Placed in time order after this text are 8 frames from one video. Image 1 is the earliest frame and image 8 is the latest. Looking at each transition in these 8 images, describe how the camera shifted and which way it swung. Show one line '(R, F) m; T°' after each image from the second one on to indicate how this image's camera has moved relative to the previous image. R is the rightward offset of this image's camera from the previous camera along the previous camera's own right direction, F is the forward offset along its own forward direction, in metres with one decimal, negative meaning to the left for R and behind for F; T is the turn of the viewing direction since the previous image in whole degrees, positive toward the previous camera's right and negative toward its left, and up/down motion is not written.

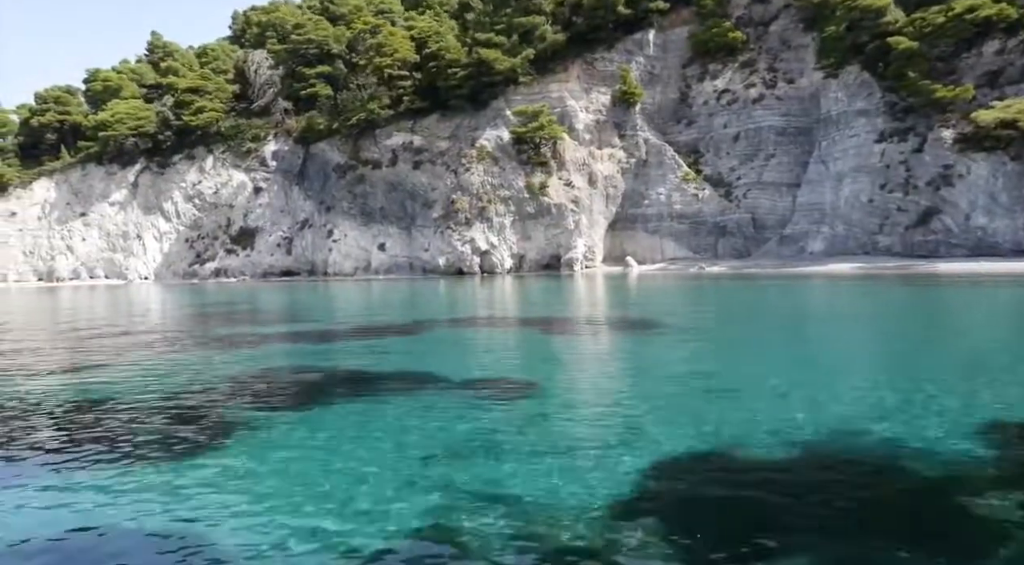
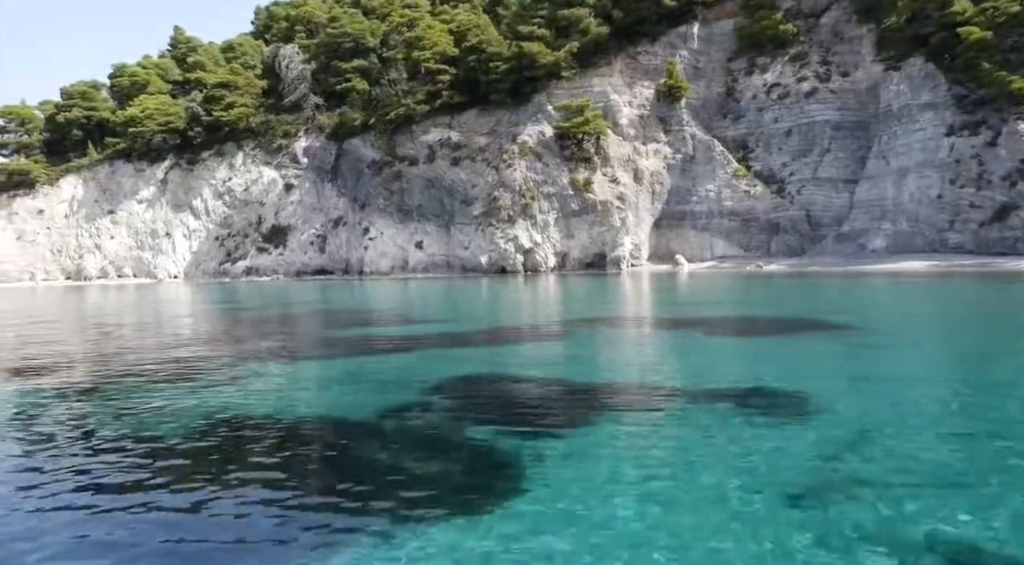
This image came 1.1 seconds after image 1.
(-2.1, +1.0) m; 0°
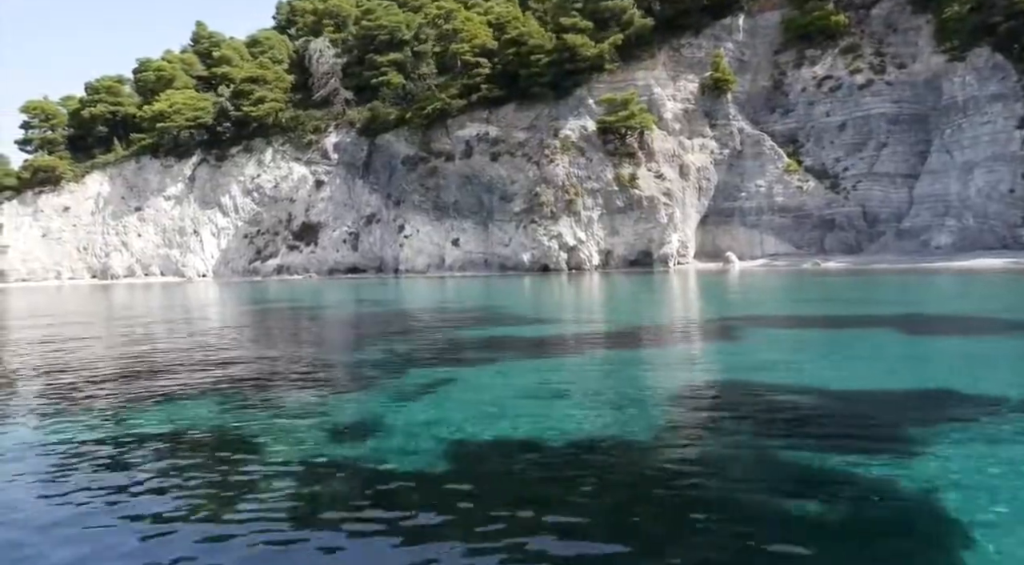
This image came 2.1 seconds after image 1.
(-2.1, +1.1) m; 0°
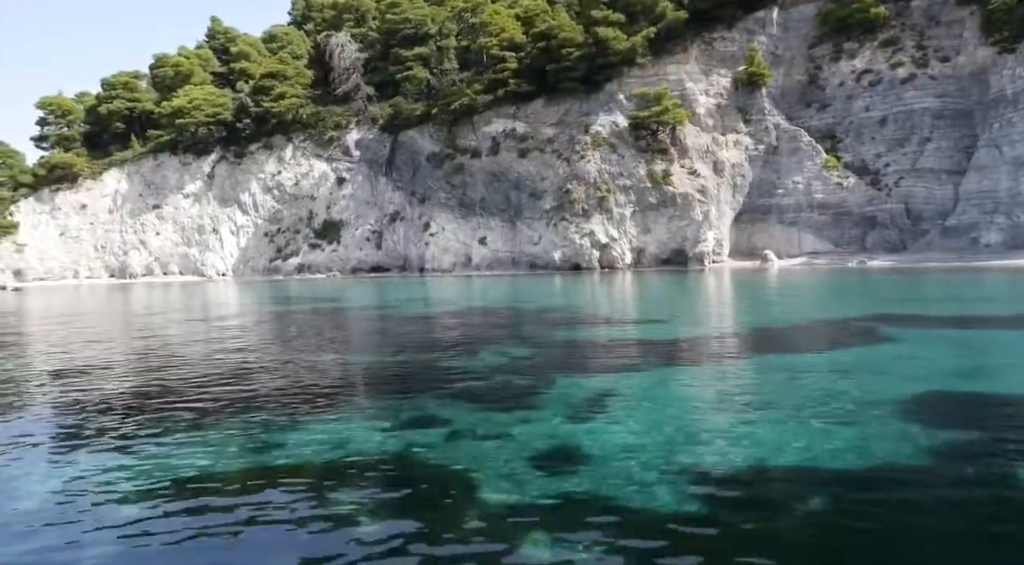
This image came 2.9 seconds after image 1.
(-1.4, +0.9) m; 0°
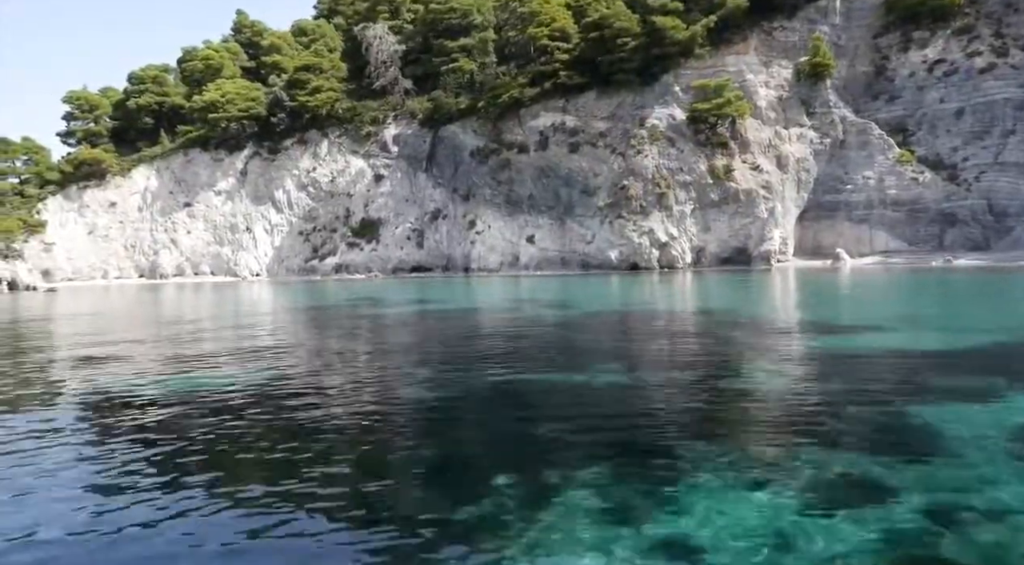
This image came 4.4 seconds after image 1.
(-2.5, +1.7) m; 0°
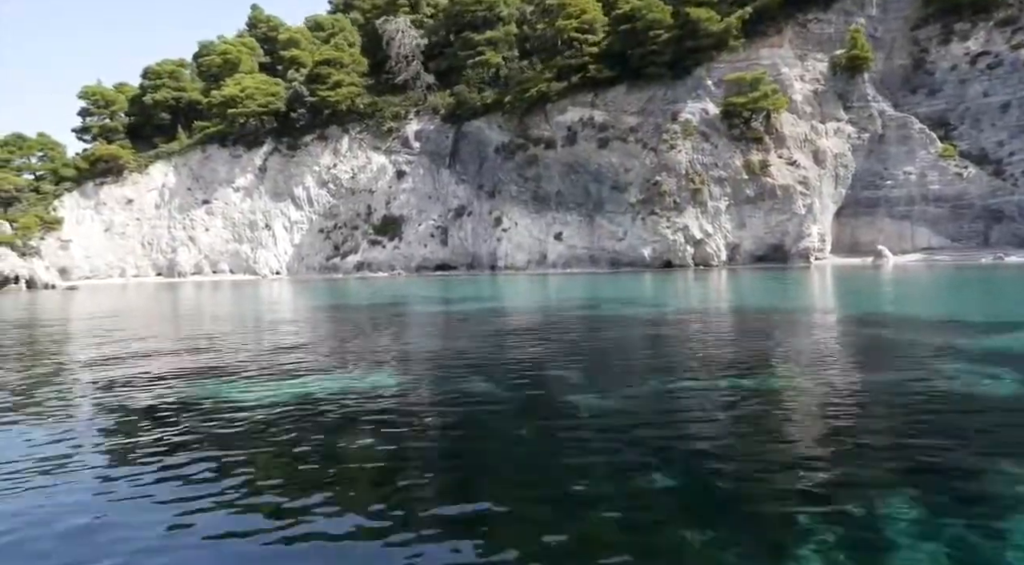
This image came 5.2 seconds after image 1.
(-1.3, +0.9) m; 0°
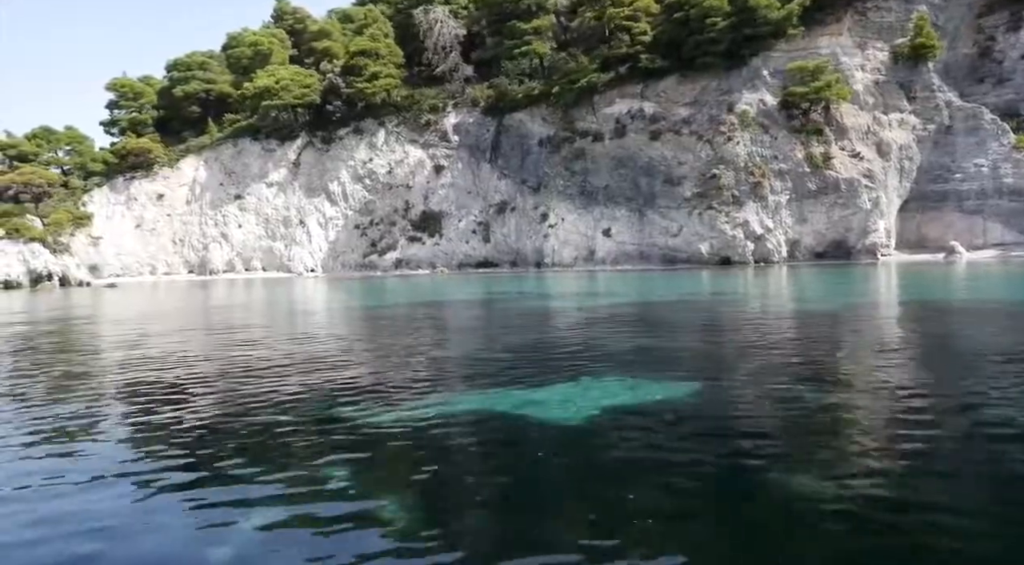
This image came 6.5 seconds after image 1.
(-2.2, +1.3) m; 0°
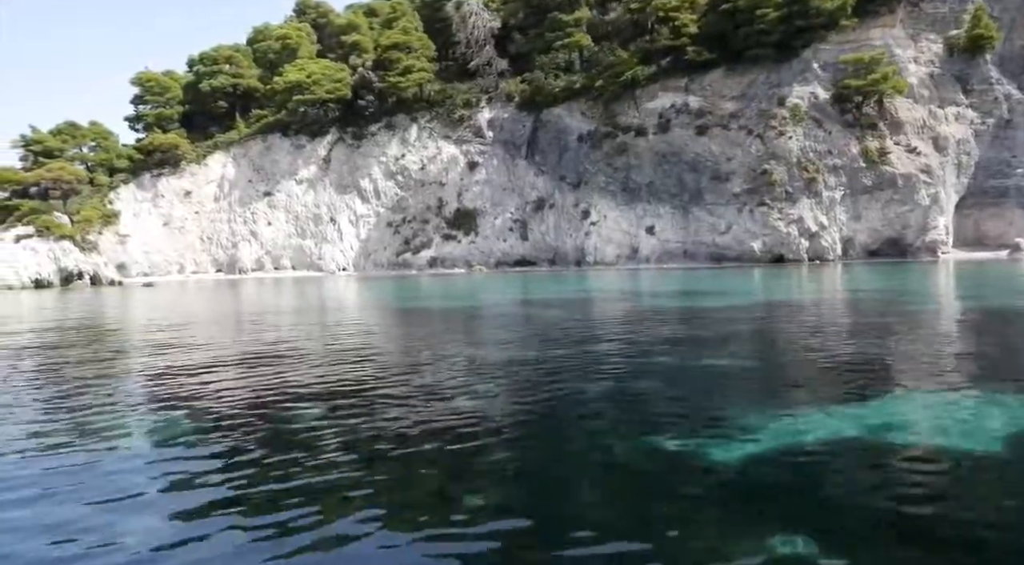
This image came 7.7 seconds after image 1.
(-2.0, +1.0) m; 0°
